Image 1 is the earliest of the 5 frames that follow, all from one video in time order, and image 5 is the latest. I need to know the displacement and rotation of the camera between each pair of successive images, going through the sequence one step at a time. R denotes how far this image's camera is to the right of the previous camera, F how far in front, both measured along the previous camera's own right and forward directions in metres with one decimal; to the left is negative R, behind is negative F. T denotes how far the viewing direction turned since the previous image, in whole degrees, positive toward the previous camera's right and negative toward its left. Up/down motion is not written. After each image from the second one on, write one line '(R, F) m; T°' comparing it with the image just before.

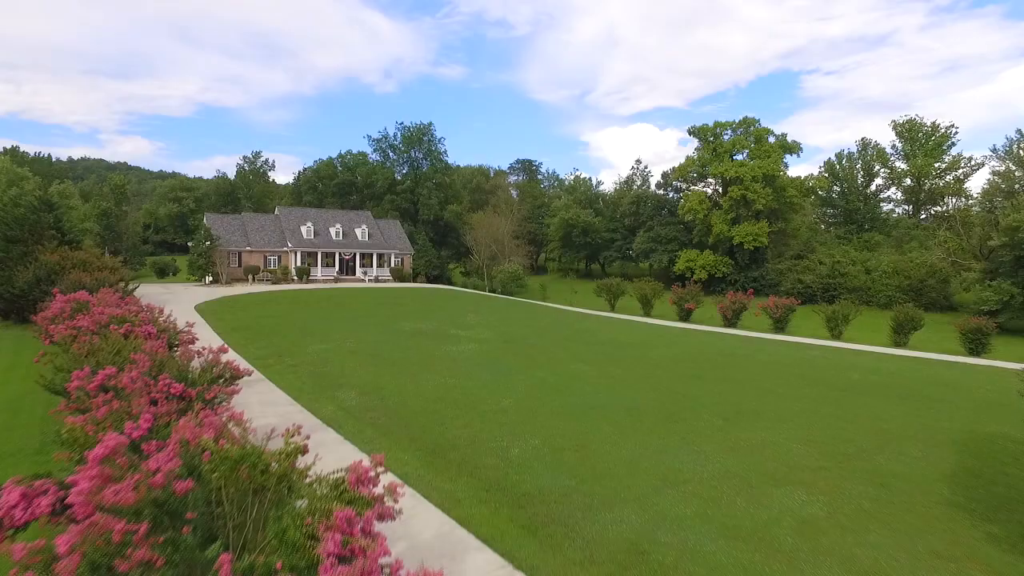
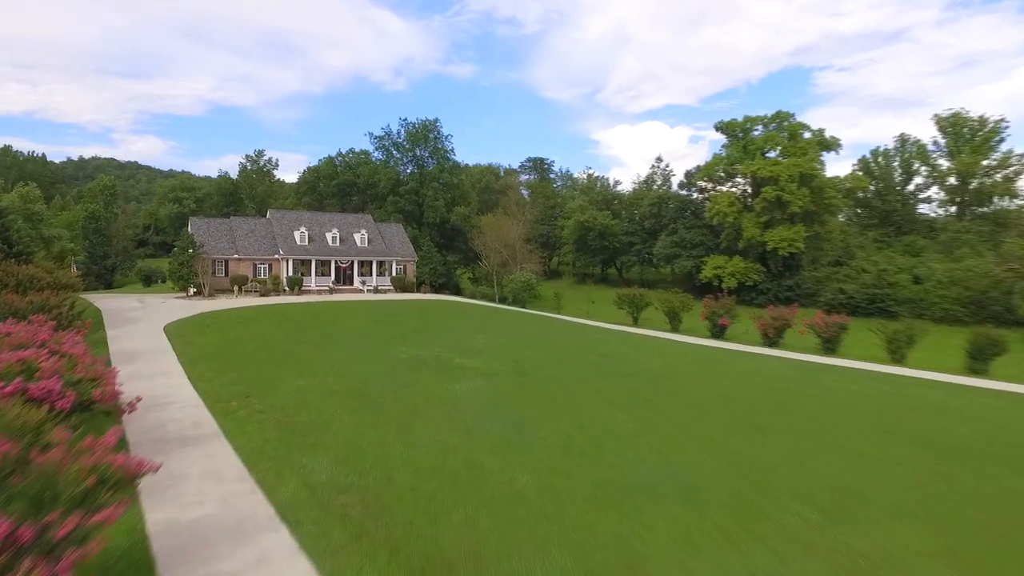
(-0.2, +3.6) m; -1°
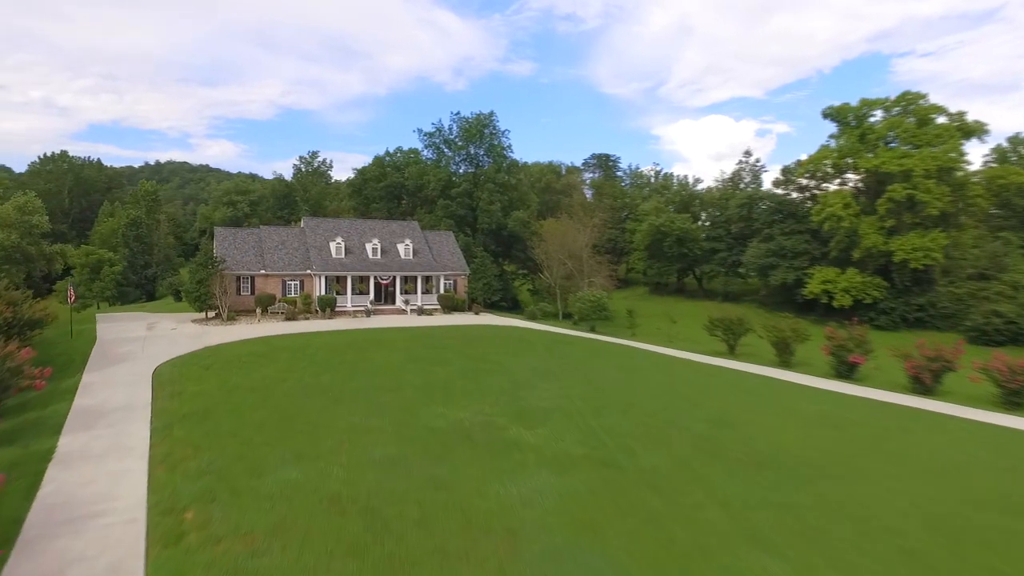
(-0.5, +5.7) m; -5°
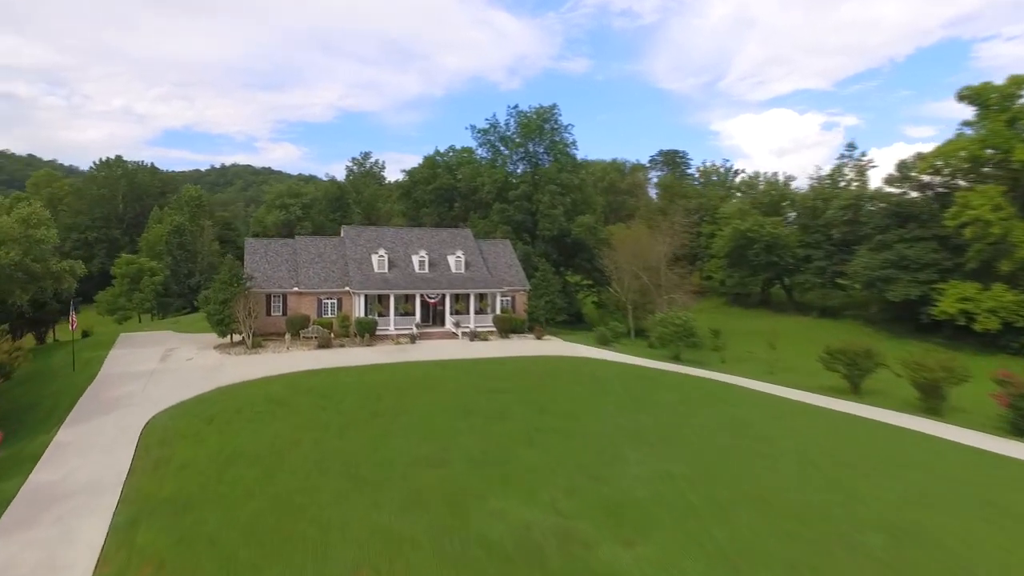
(-0.6, +4.7) m; -5°
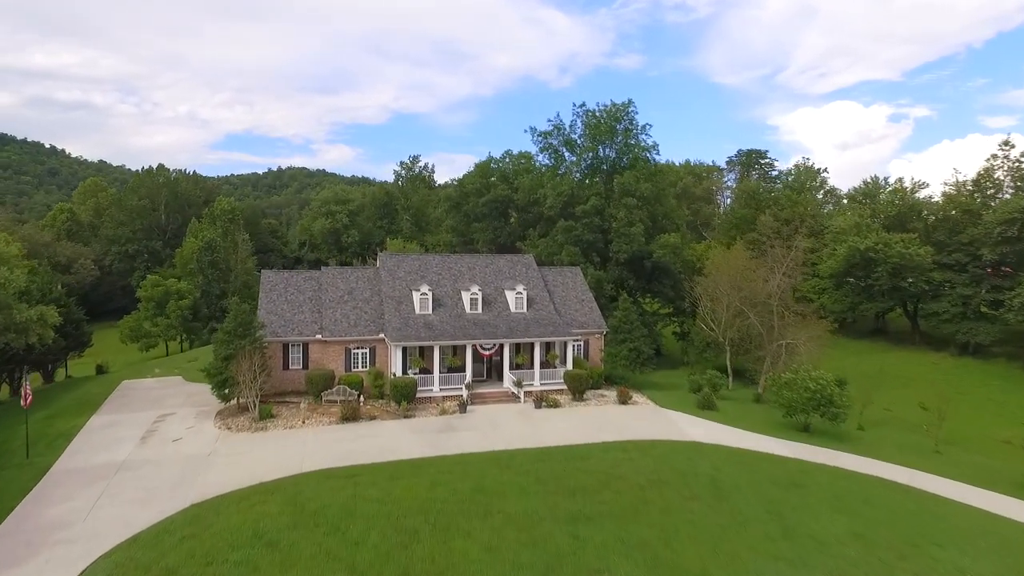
(-0.9, +5.9) m; -5°
